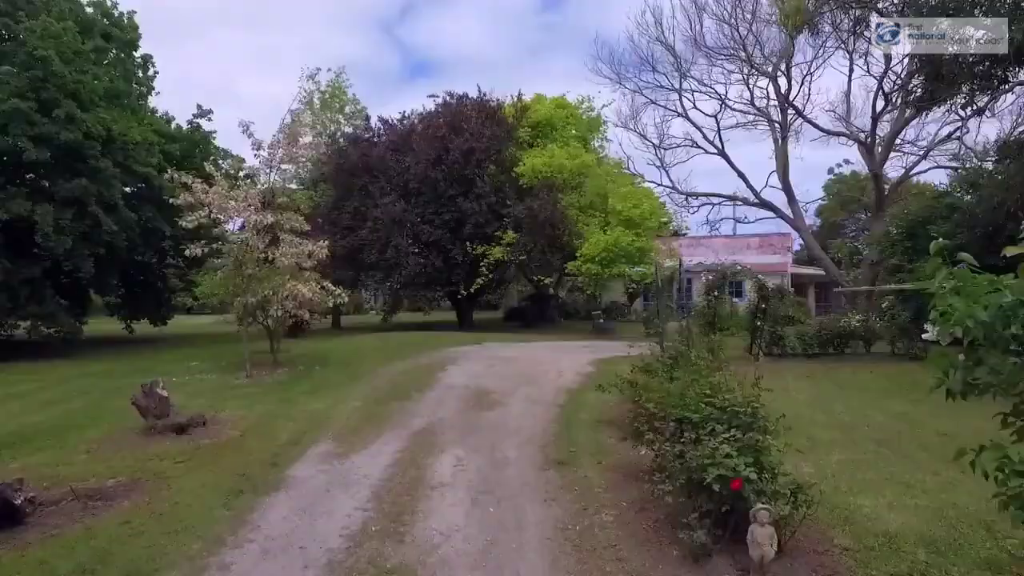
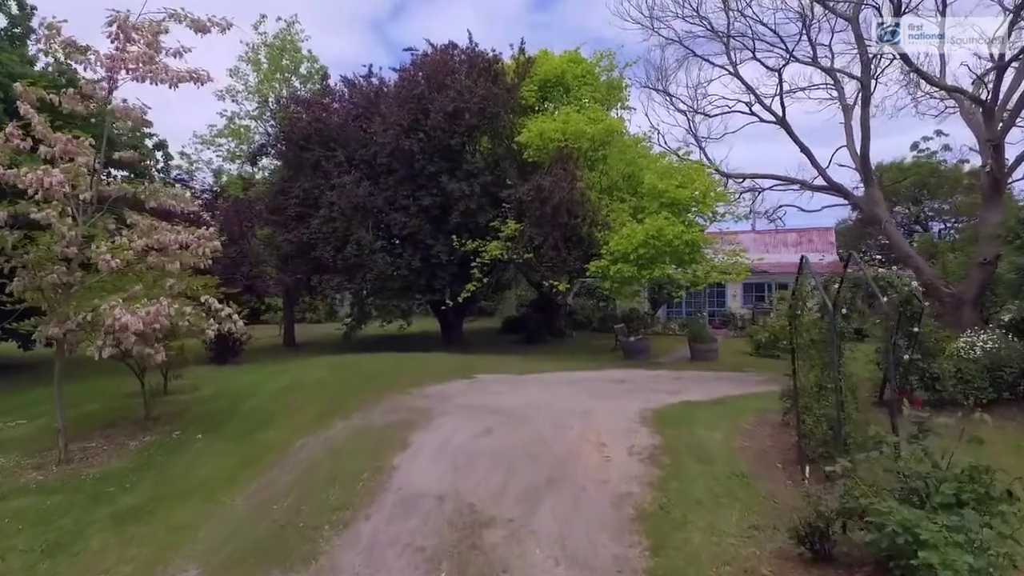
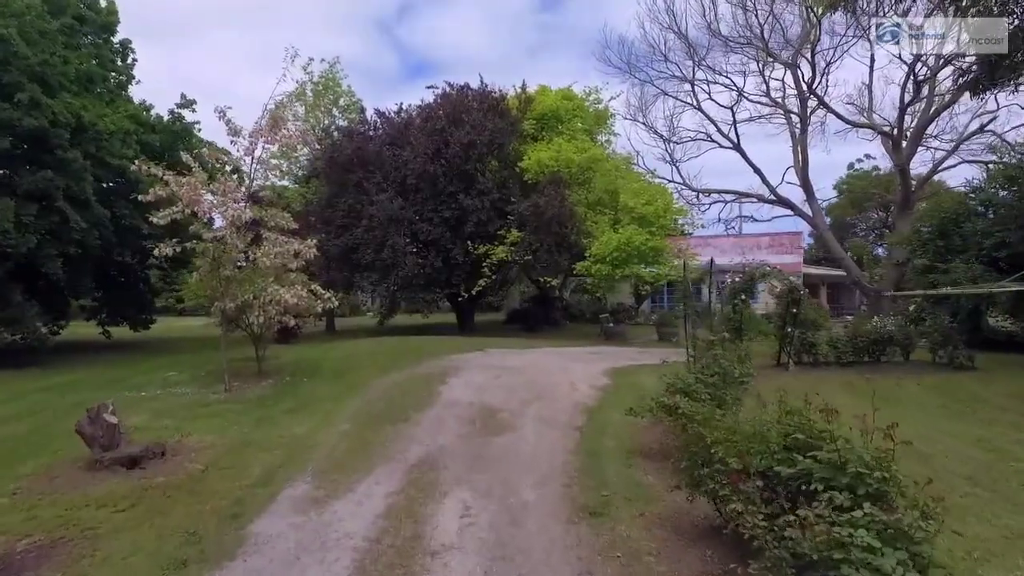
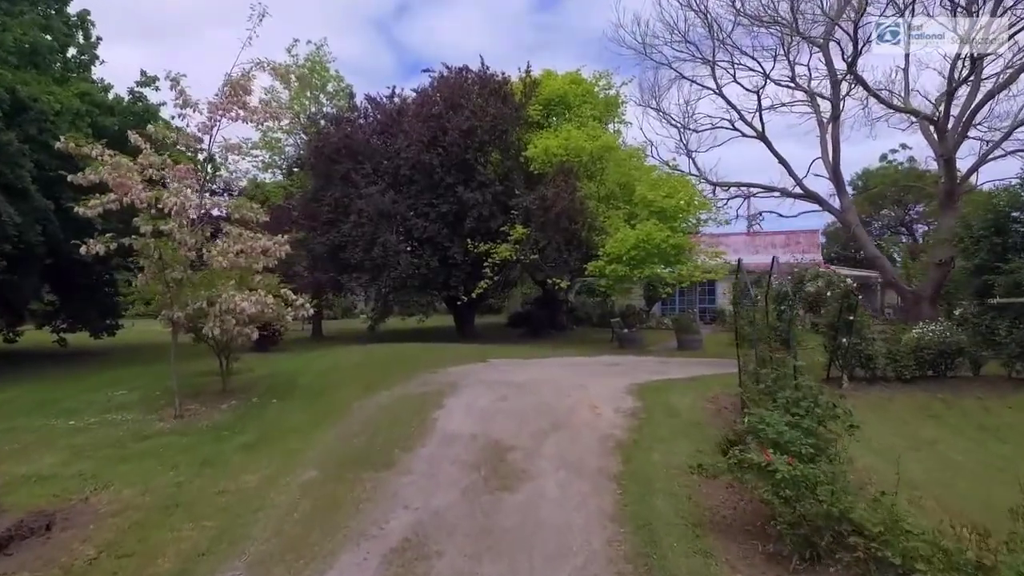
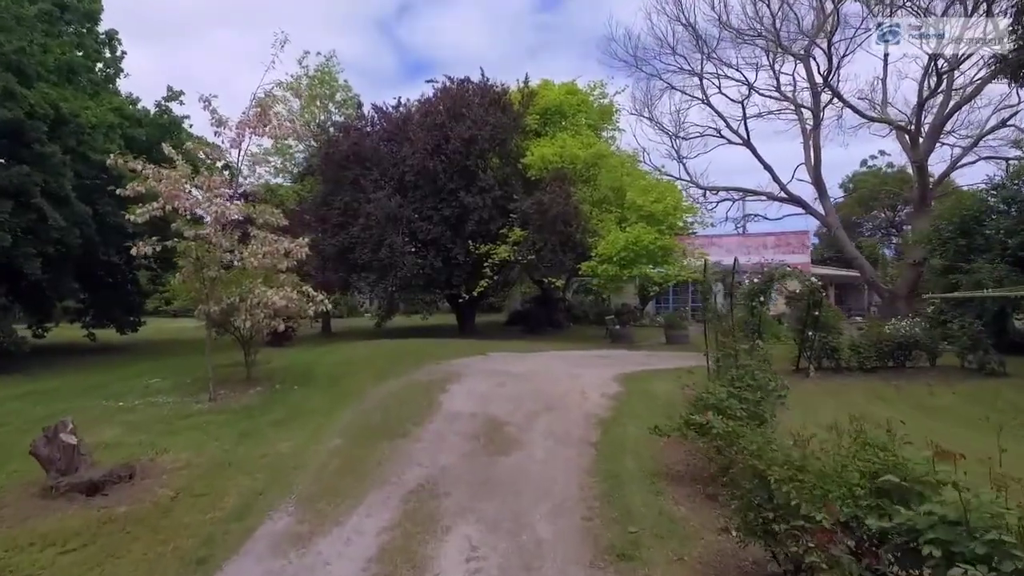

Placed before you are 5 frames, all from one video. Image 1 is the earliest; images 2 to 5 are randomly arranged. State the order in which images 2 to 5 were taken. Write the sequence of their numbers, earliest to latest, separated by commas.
3, 5, 4, 2
